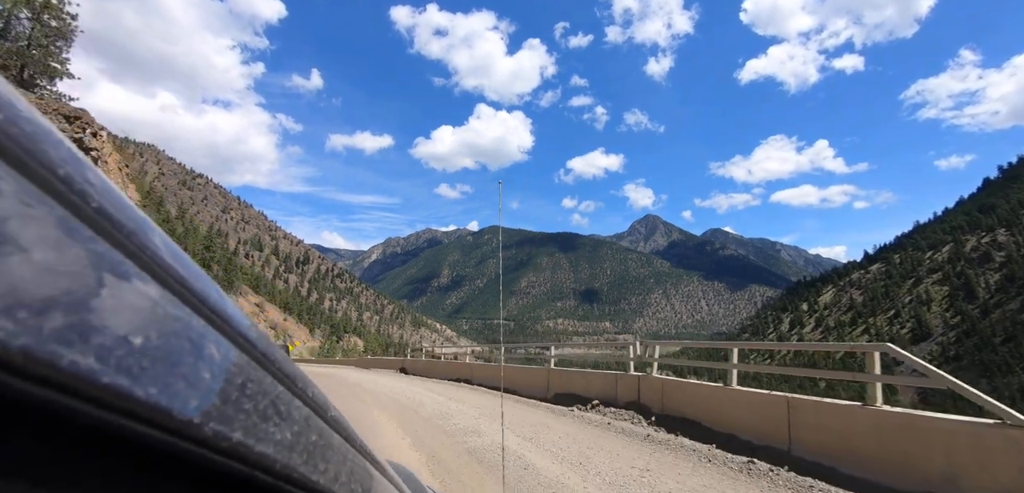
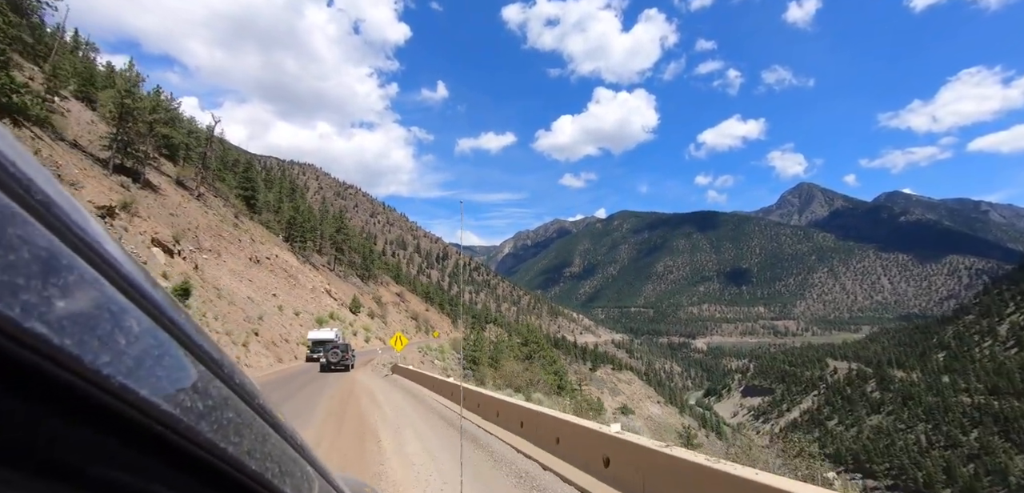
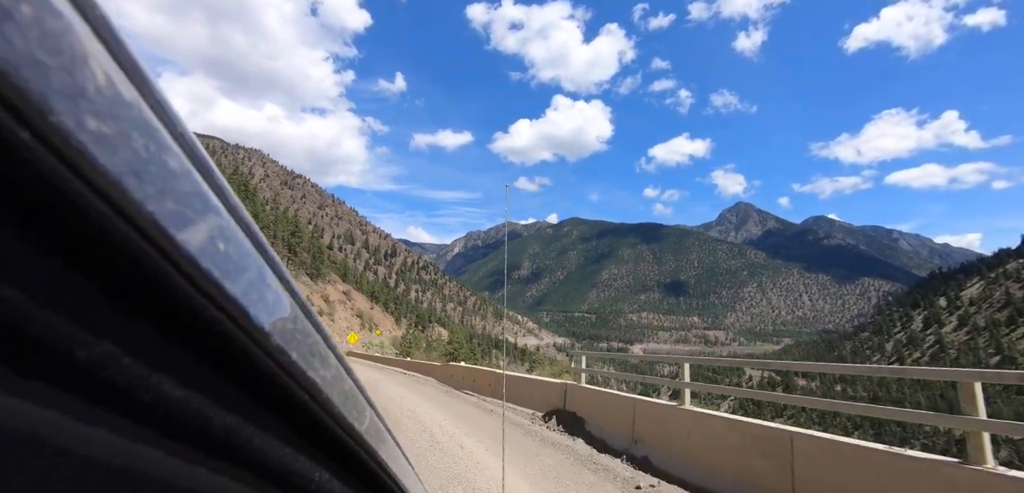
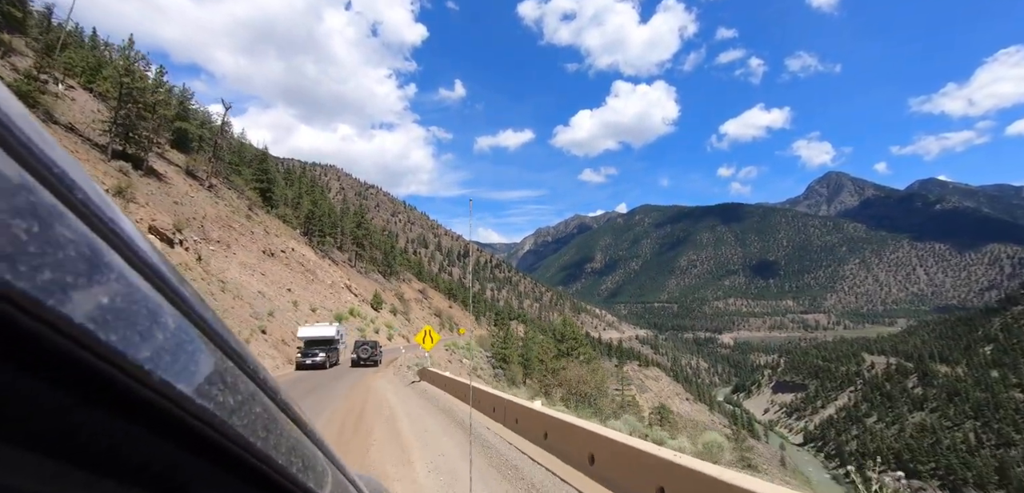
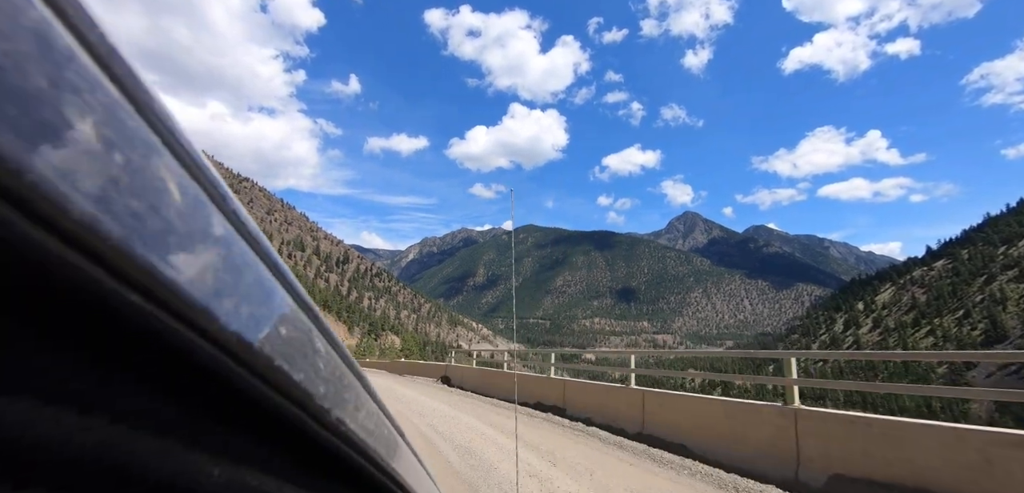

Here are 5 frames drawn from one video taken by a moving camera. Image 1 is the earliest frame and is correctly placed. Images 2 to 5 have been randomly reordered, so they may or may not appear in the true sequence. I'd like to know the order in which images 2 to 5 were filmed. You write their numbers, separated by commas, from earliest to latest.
5, 3, 2, 4
